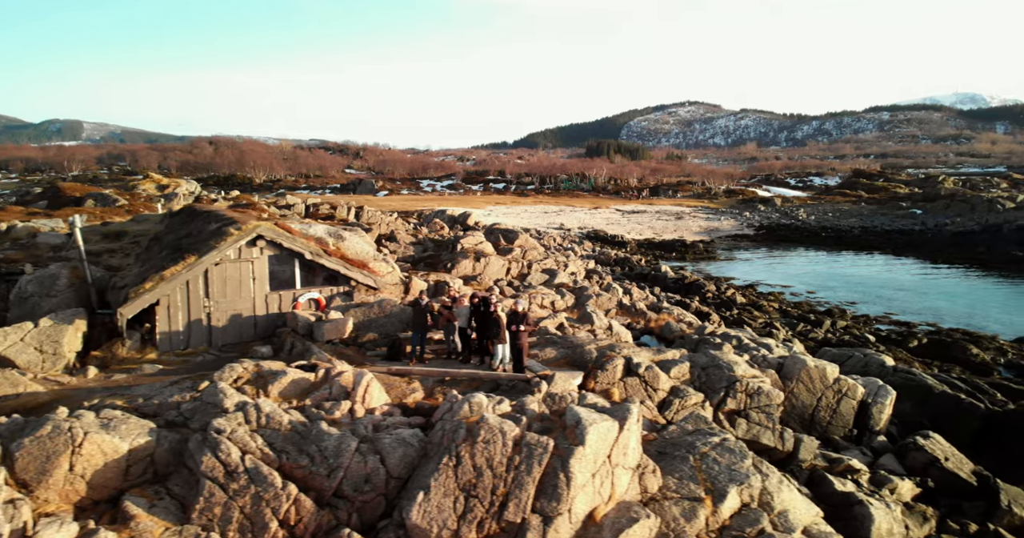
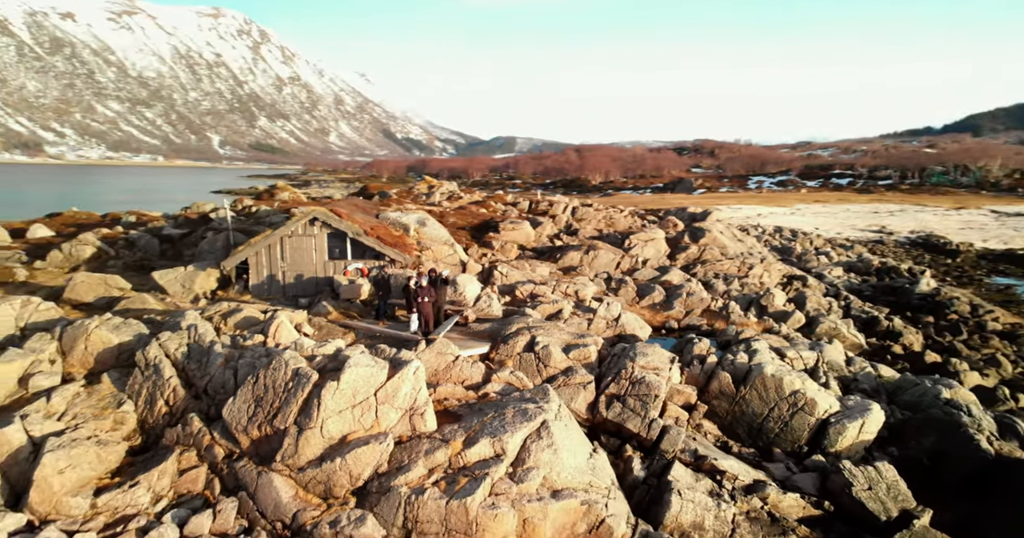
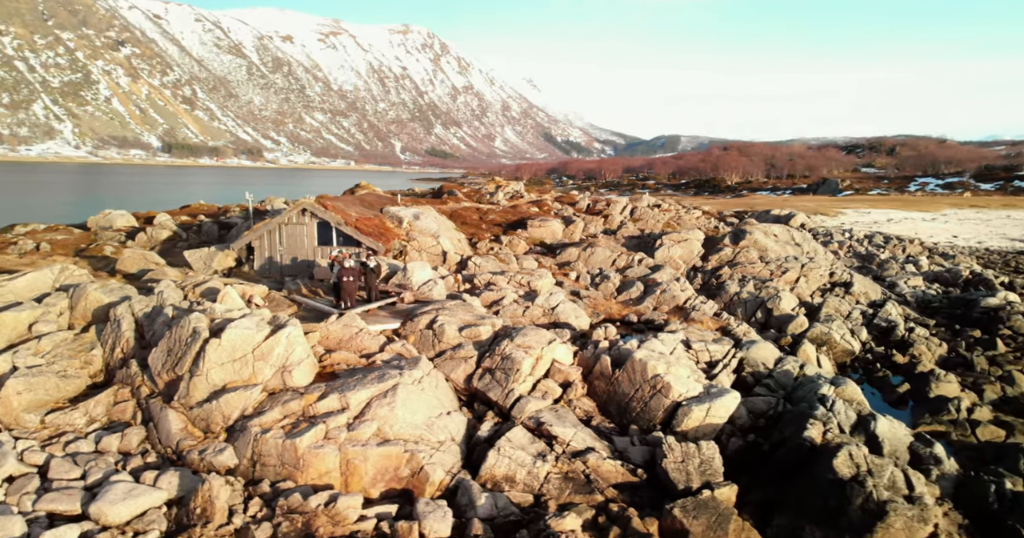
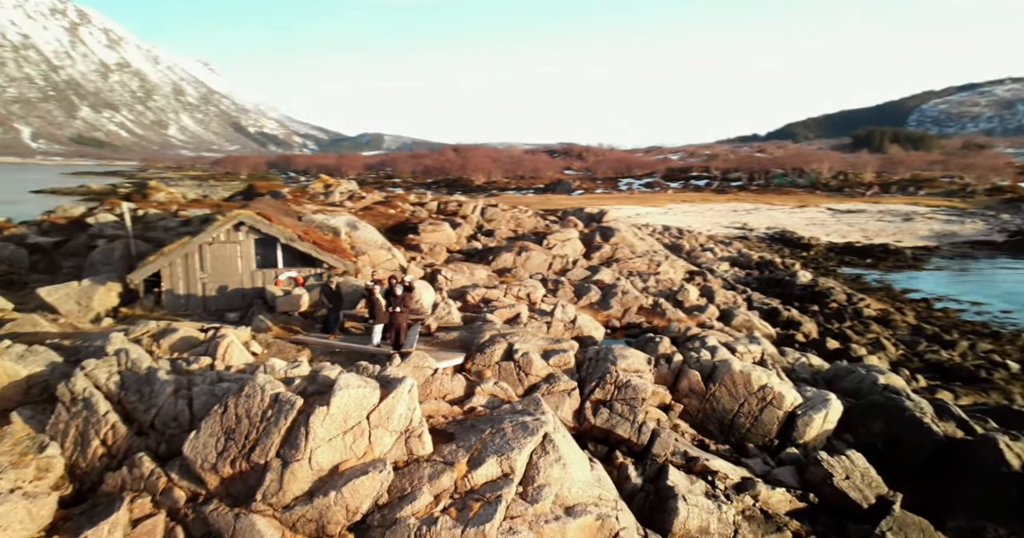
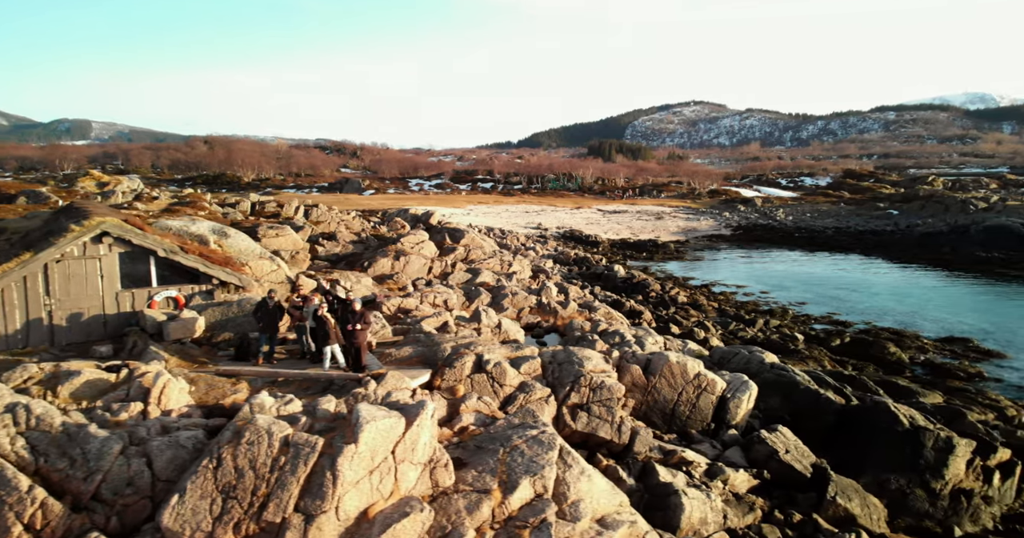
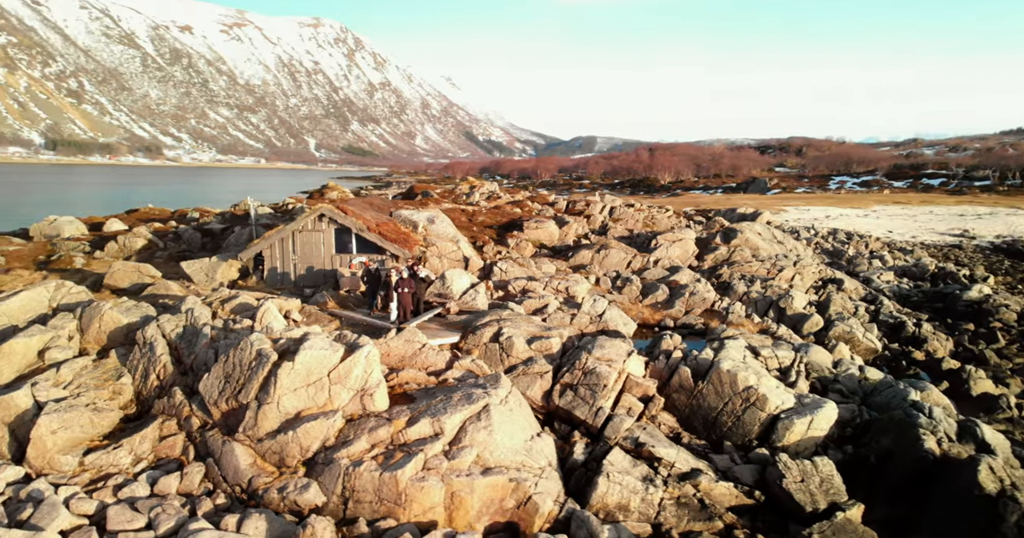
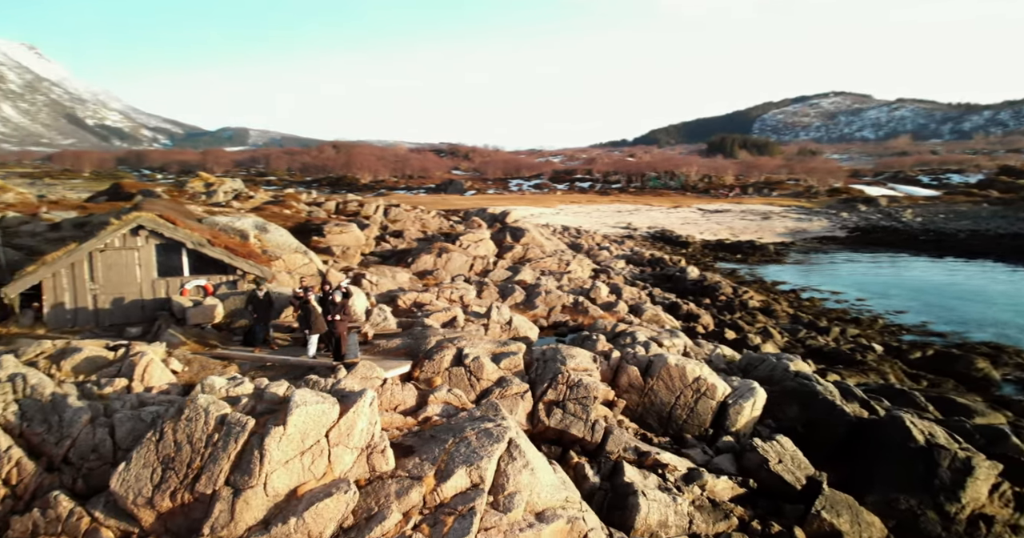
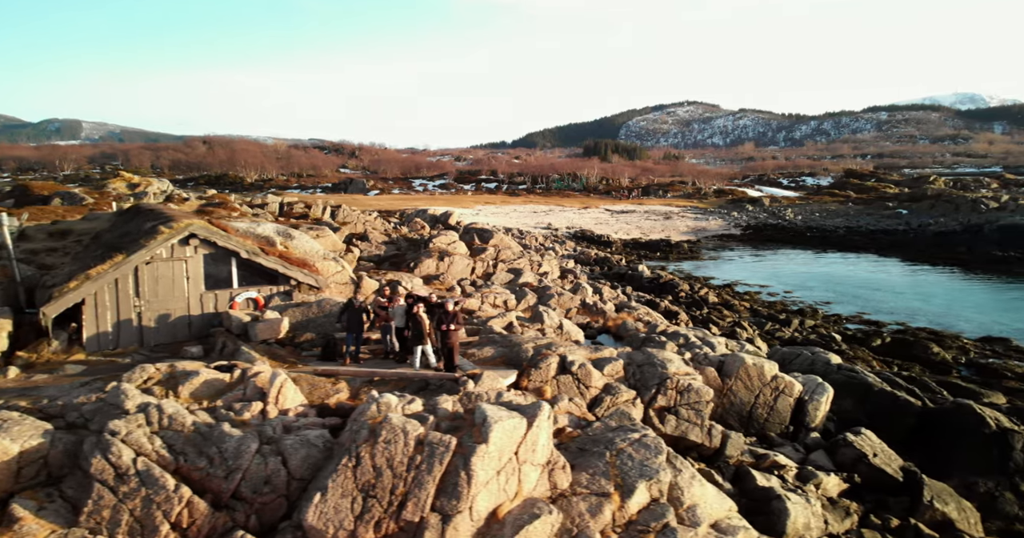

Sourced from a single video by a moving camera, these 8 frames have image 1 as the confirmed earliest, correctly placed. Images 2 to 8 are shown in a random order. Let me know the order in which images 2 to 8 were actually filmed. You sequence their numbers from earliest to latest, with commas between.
8, 5, 7, 4, 2, 6, 3
